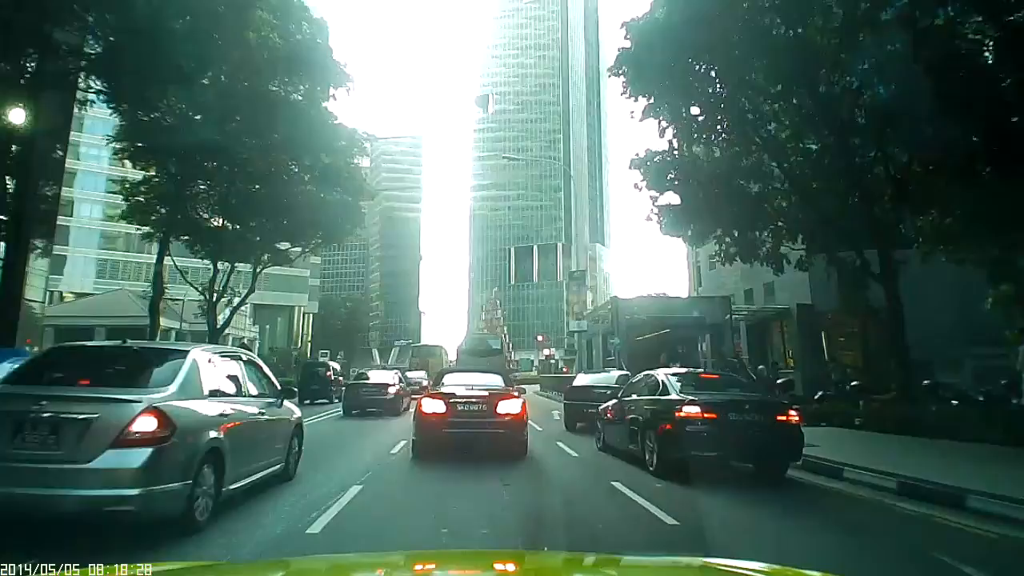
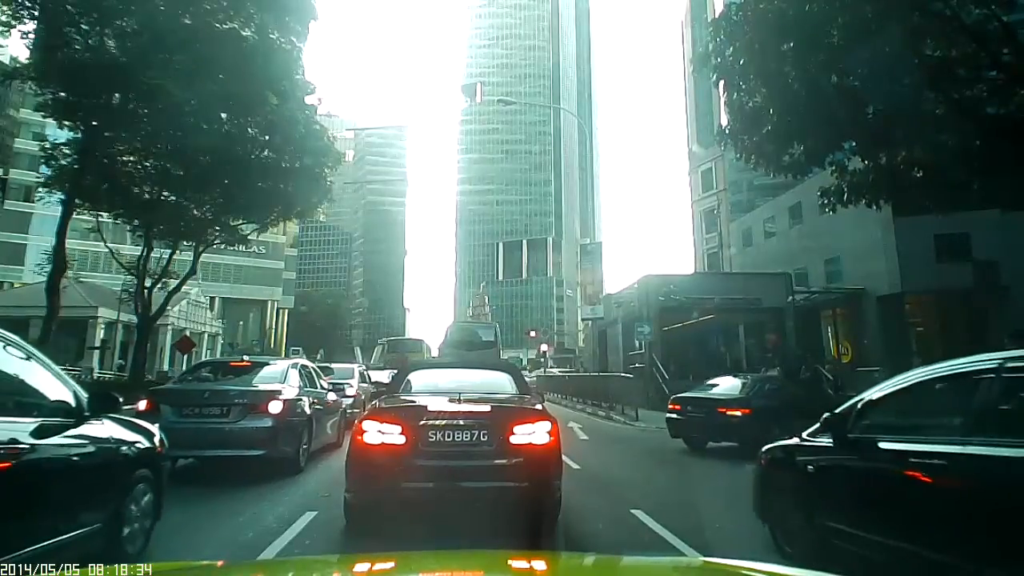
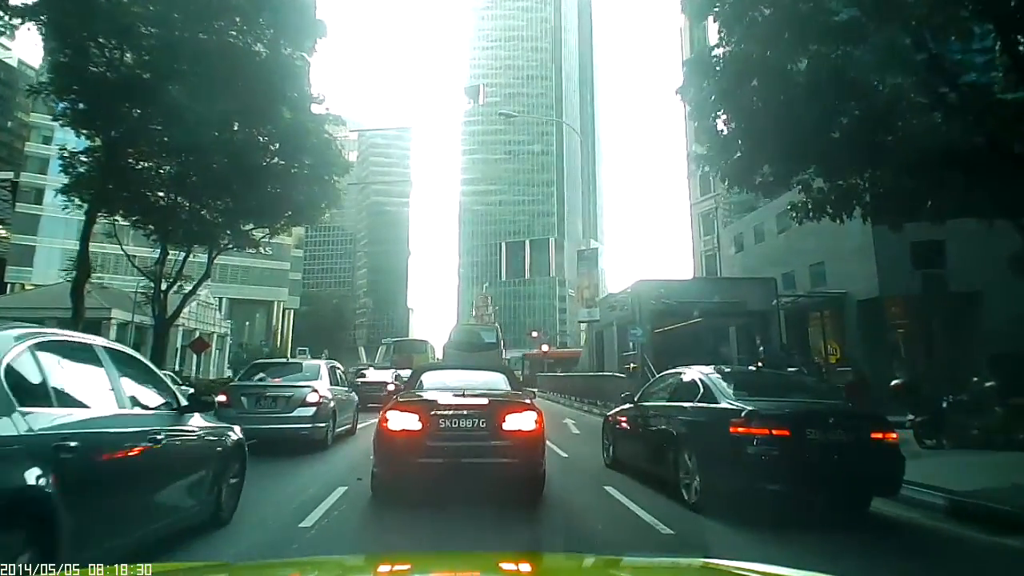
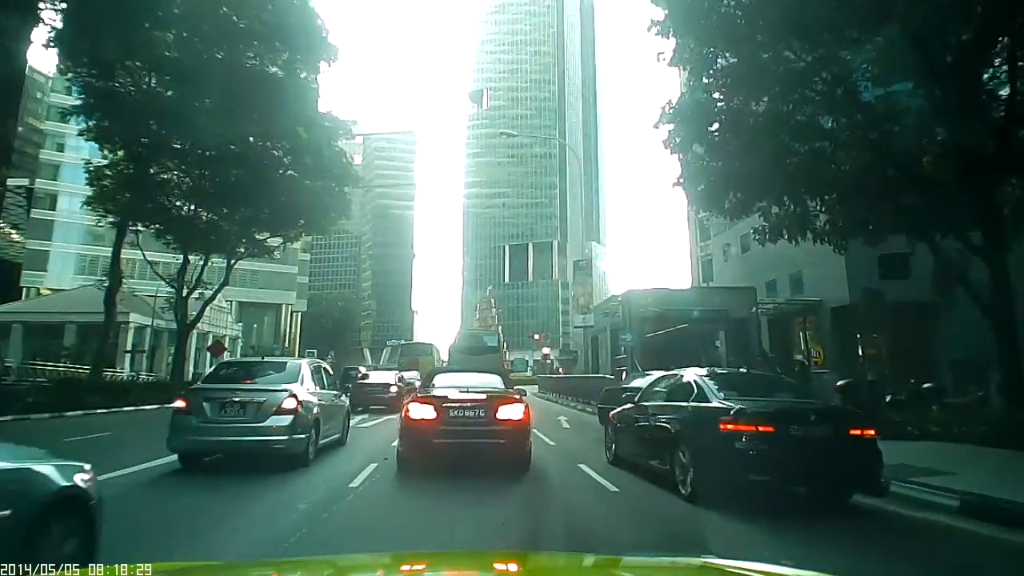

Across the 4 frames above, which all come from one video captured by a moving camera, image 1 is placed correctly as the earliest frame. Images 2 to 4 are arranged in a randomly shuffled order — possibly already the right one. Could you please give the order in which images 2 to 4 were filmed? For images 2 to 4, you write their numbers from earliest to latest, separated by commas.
4, 3, 2
